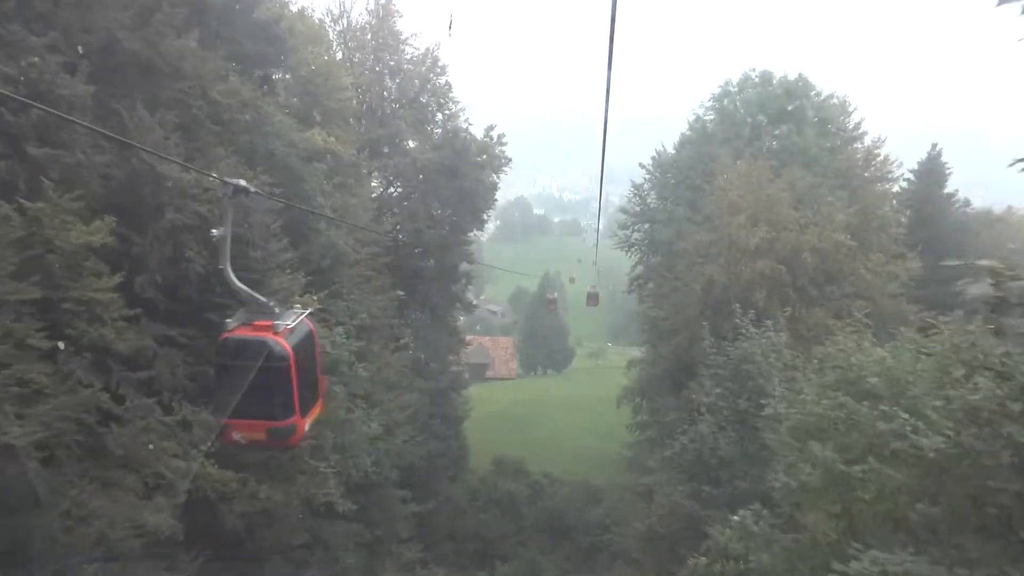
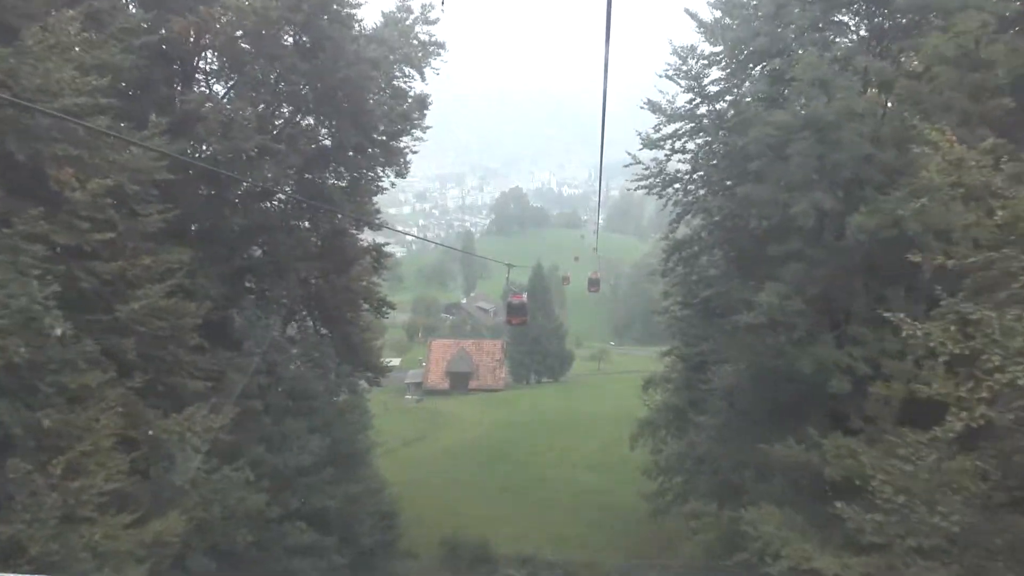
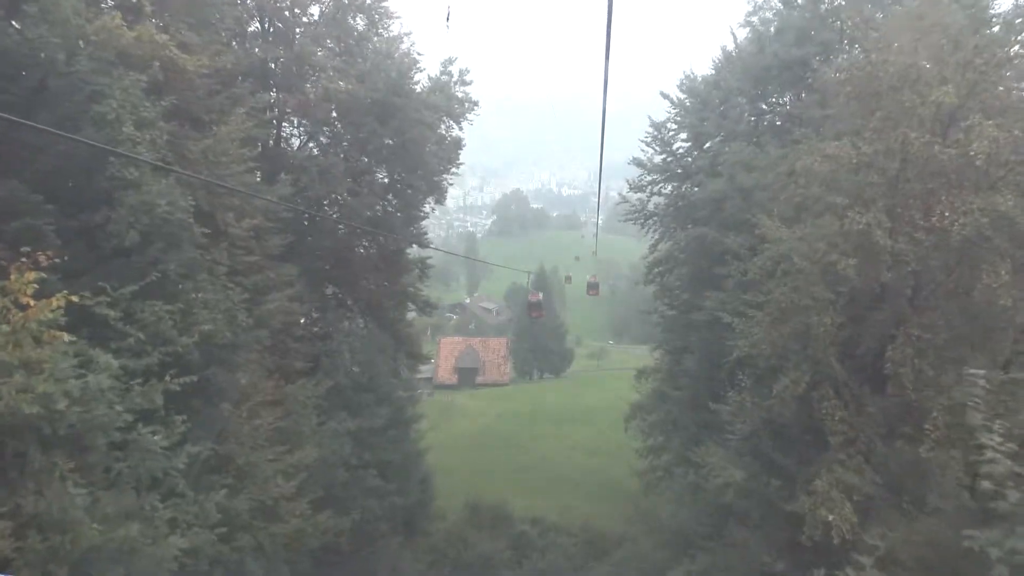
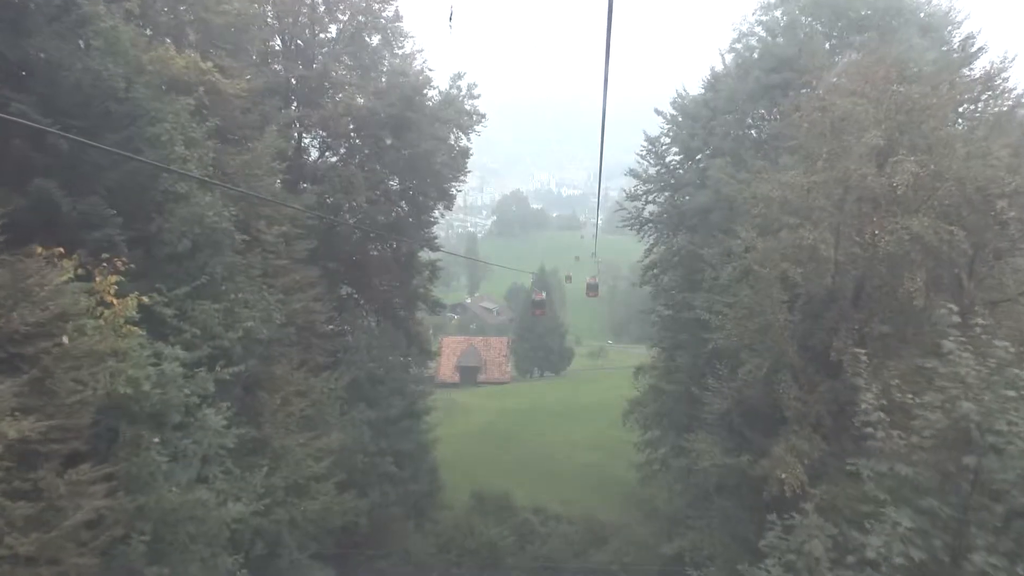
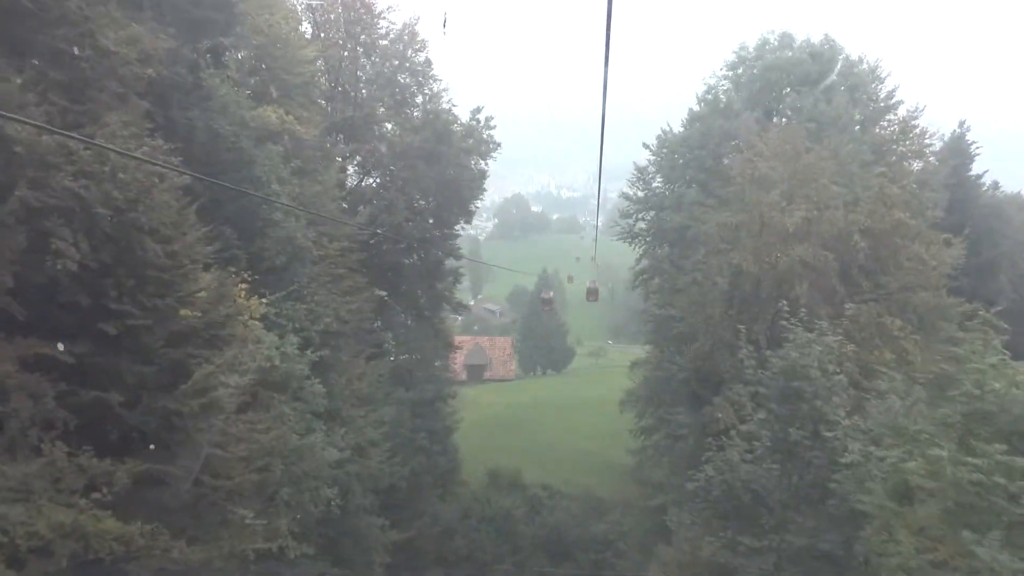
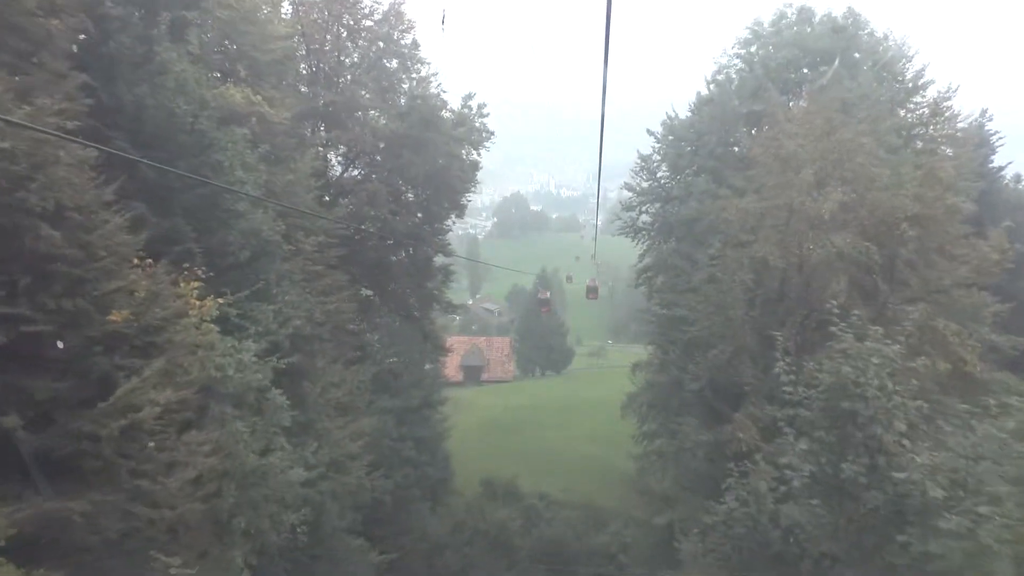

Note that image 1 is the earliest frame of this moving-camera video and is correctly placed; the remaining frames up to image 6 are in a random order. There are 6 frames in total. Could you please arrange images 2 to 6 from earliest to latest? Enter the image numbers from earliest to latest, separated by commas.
5, 6, 4, 3, 2
